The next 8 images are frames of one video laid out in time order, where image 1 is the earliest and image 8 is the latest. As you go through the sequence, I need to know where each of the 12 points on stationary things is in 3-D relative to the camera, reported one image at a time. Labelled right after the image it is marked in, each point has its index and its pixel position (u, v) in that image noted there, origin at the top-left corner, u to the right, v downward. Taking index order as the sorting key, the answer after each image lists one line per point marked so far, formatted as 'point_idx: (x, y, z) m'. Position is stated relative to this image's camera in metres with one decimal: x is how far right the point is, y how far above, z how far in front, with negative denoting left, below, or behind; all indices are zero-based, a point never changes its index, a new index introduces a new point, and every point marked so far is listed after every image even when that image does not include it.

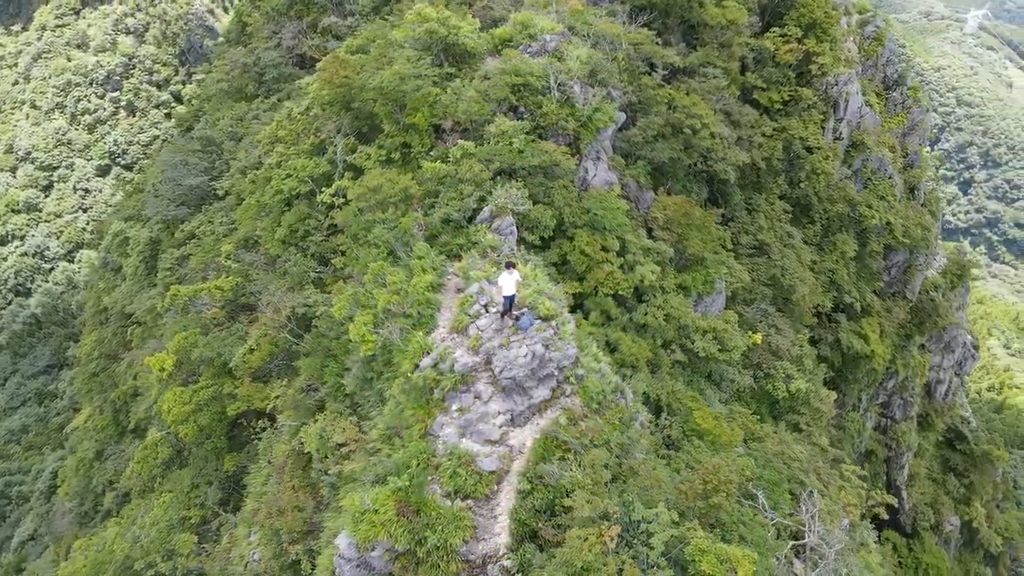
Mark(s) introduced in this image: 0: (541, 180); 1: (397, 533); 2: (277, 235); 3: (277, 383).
0: (+0.8, +2.6, +17.6) m
1: (-1.9, -3.8, +11.2) m
2: (-5.8, +1.3, +18.0) m
3: (-5.6, -2.3, +17.1) m
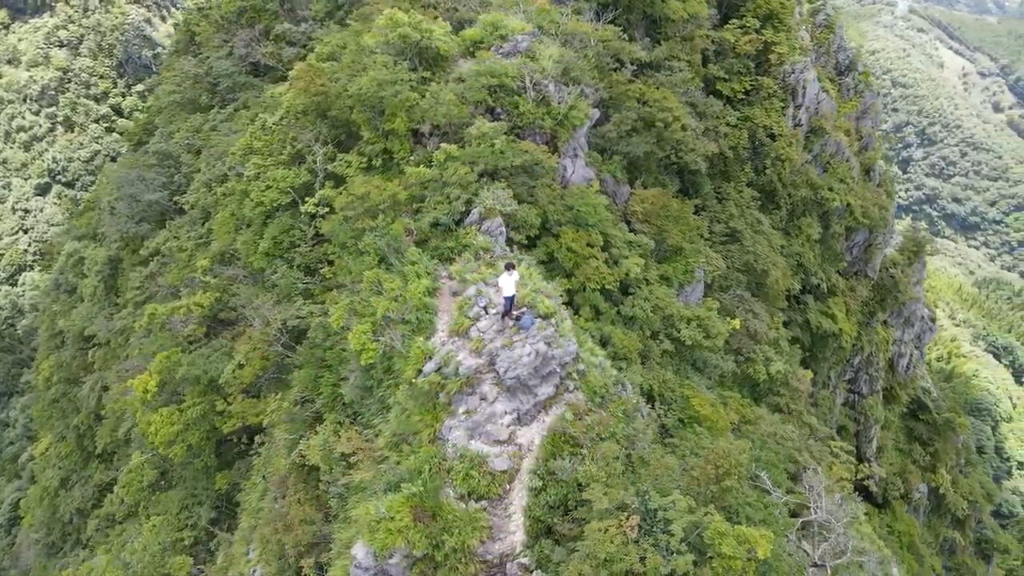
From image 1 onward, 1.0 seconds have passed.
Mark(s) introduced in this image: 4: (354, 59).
0: (+0.3, +2.7, +17.7) m
1: (-1.6, -3.9, +11.3) m
2: (-6.2, +1.0, +17.8) m
3: (-5.7, -2.6, +16.9) m
4: (-4.3, +6.2, +19.6) m
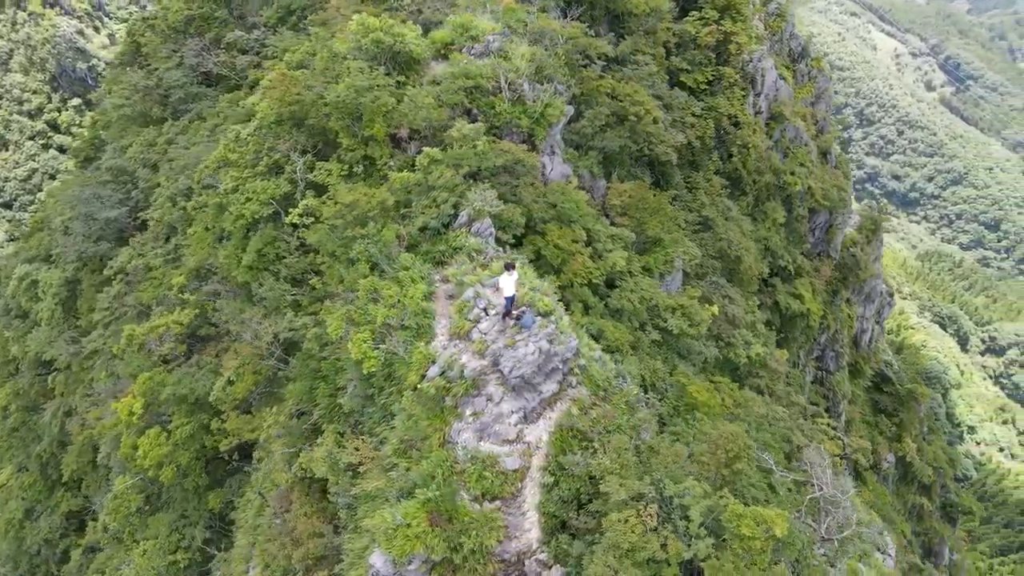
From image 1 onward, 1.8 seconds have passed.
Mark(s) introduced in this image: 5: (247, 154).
0: (-0.1, +2.7, +17.8) m
1: (-1.3, -4.0, +11.3) m
2: (-6.5, +0.6, +17.5) m
3: (-5.7, -2.9, +16.7) m
4: (-5.0, +6.0, +19.5) m
5: (-7.0, +3.5, +19.0) m
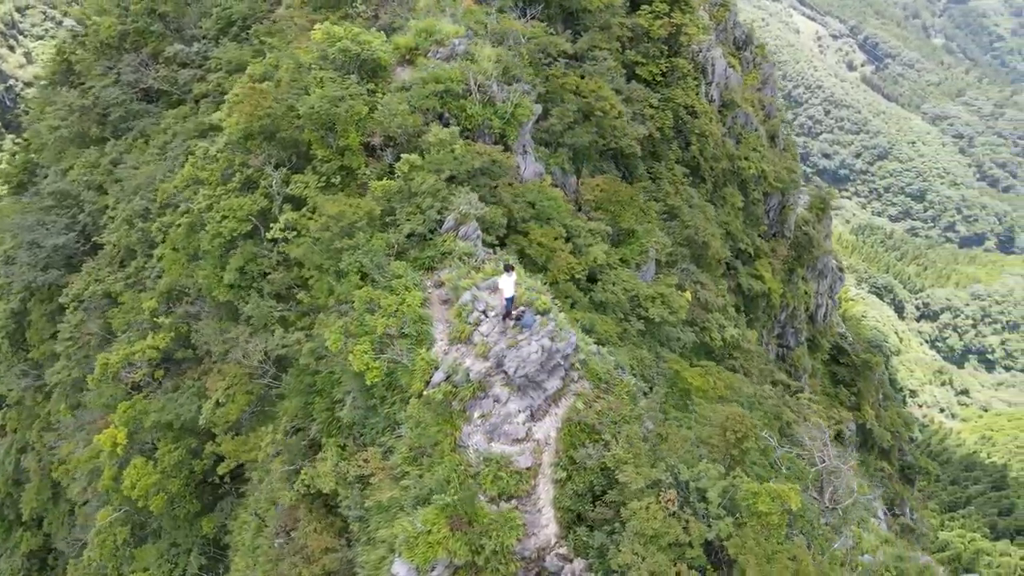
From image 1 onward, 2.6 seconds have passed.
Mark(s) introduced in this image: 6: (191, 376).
0: (-0.6, +2.7, +18.0) m
1: (-0.9, -4.1, +11.4) m
2: (-6.8, +0.2, +17.2) m
3: (-5.7, -3.3, +16.4) m
4: (-5.8, +5.6, +19.2) m
5: (-7.6, +3.0, +18.7) m
6: (-8.7, -2.4, +19.8) m
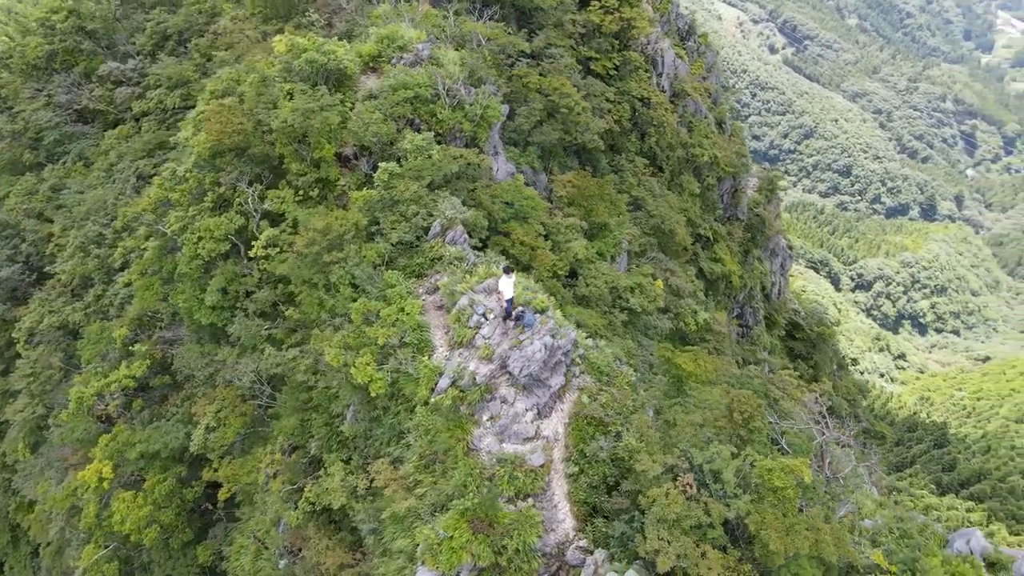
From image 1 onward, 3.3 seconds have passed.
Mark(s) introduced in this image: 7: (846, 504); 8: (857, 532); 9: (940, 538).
0: (-1.1, +2.6, +18.0) m
1: (-0.5, -4.1, +11.5) m
2: (-7.1, -0.4, +16.8) m
3: (-5.7, -3.7, +16.2) m
4: (-6.6, +5.1, +18.9) m
5: (-8.2, +2.4, +18.2) m
6: (-9.0, -3.0, +19.3) m
7: (+6.0, -3.9, +13.2) m
8: (+5.9, -4.2, +12.4) m
9: (+8.0, -4.6, +13.5) m
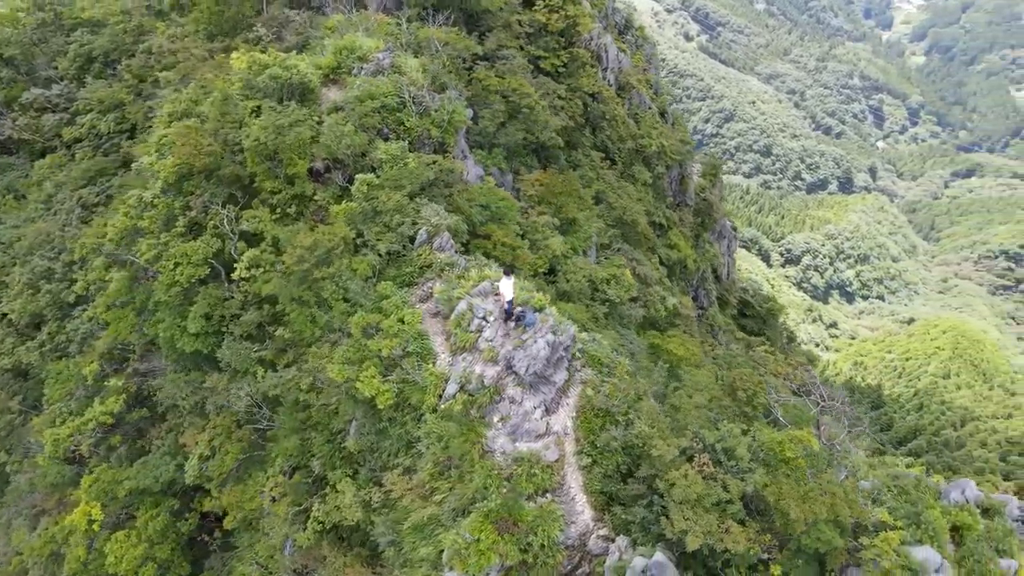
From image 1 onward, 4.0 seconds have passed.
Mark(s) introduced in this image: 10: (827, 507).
0: (-1.7, +2.4, +18.1) m
1: (0.0, -4.2, +11.7) m
2: (-7.3, -1.0, +16.5) m
3: (-5.6, -4.2, +15.9) m
4: (-7.4, +4.5, +18.5) m
5: (-8.7, +1.7, +17.8) m
6: (-9.1, -3.8, +18.7) m
7: (+6.3, -3.4, +13.9) m
8: (+6.2, -3.7, +13.1) m
9: (+8.3, -4.0, +14.4) m
10: (+5.1, -3.6, +11.8) m
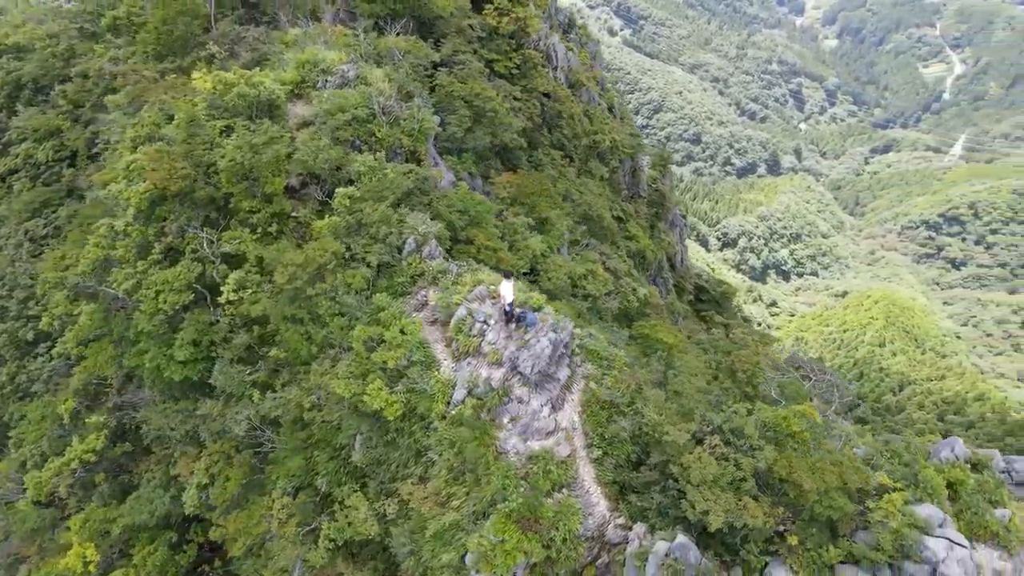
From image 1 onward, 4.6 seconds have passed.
0: (-2.2, +2.2, +18.1) m
1: (+0.4, -4.2, +11.9) m
2: (-7.4, -1.6, +16.1) m
3: (-5.5, -4.7, +15.7) m
4: (-8.1, +3.9, +18.2) m
5: (-9.1, +1.0, +17.3) m
6: (-9.2, -4.5, +18.3) m
7: (+6.5, -3.0, +14.5) m
8: (+6.5, -3.3, +13.7) m
9: (+8.5, -3.4, +15.2) m
10: (+5.5, -3.2, +12.3) m
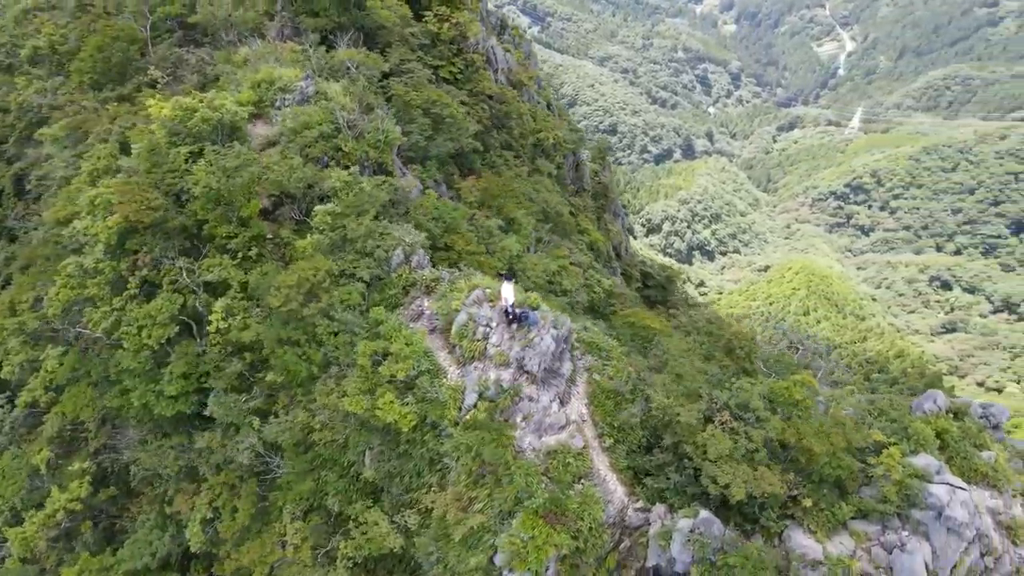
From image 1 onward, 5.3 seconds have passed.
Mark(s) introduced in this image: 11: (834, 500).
0: (-2.8, +2.0, +18.2) m
1: (+1.0, -4.2, +12.1) m
2: (-7.4, -2.3, +15.7) m
3: (-5.2, -5.2, +15.4) m
4: (-8.8, +3.1, +17.7) m
5: (-9.5, +0.1, +16.7) m
6: (-9.1, -5.4, +17.7) m
7: (+6.7, -2.4, +15.3) m
8: (+6.7, -2.7, +14.6) m
9: (+8.6, -2.7, +16.2) m
10: (+5.9, -2.7, +13.1) m
11: (+5.8, -3.8, +13.1) m
